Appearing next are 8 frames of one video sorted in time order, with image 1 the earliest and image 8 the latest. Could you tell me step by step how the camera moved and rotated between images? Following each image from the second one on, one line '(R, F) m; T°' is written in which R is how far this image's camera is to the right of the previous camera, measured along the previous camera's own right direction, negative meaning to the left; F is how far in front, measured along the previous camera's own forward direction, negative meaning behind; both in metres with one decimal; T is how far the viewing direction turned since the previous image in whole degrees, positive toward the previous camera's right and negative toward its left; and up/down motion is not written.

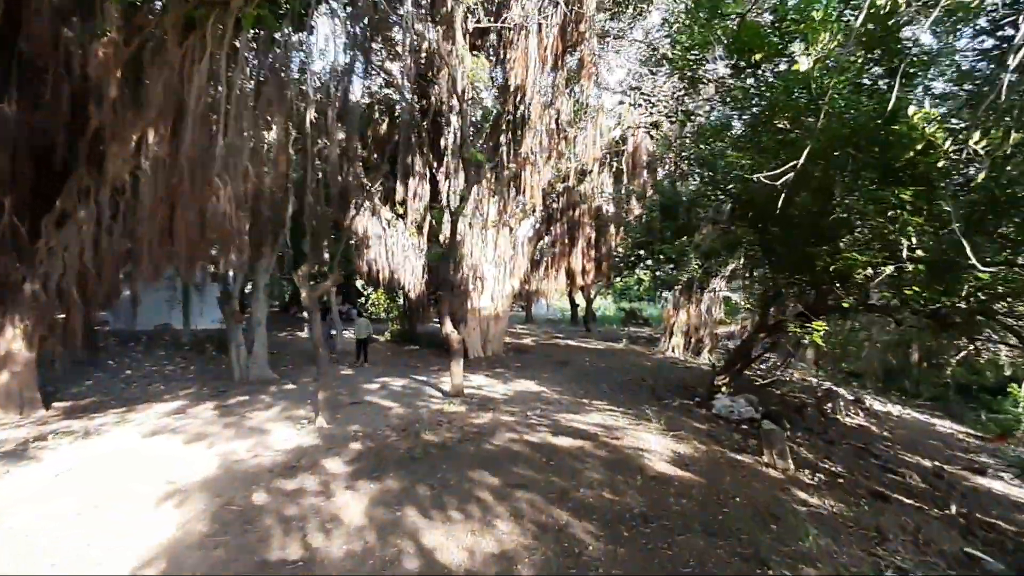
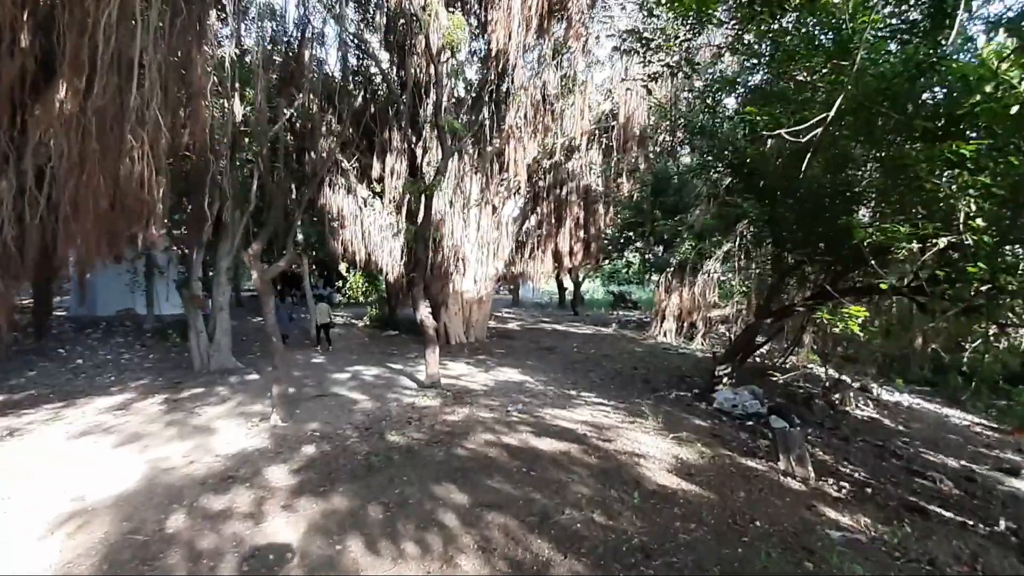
(+0.1, +0.8) m; +1°
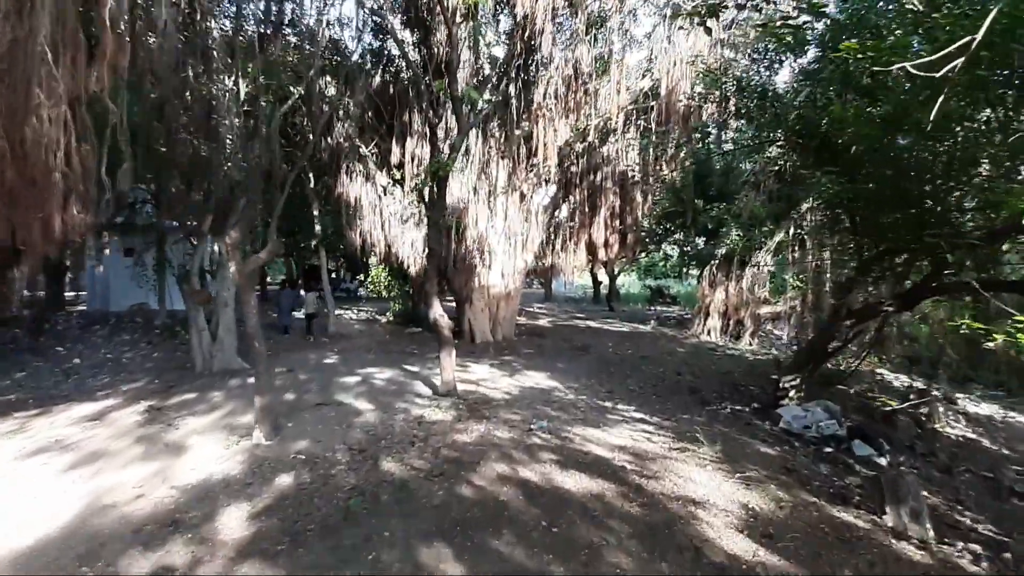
(+0.1, +1.1) m; -3°
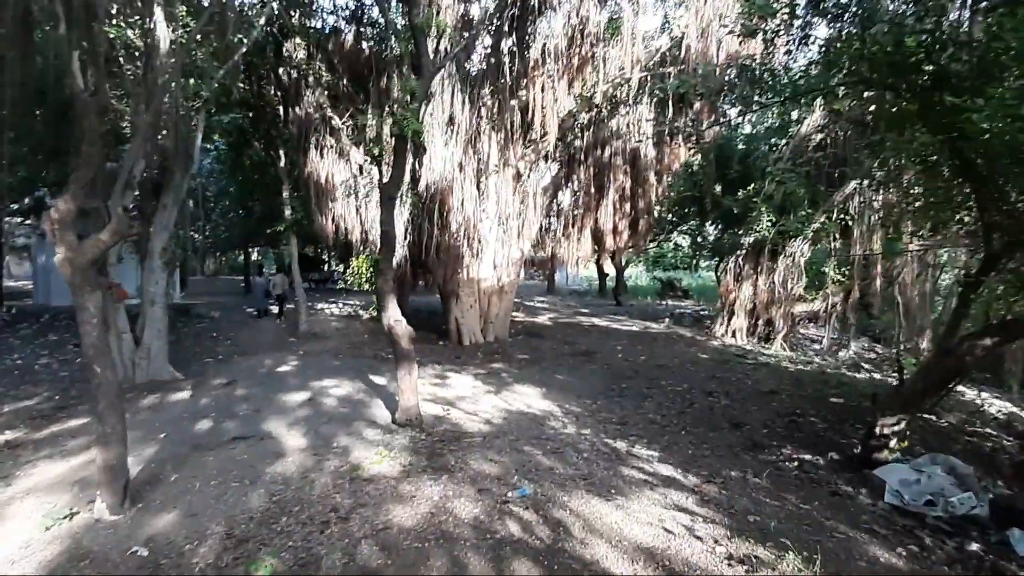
(+0.2, +1.9) m; 0°
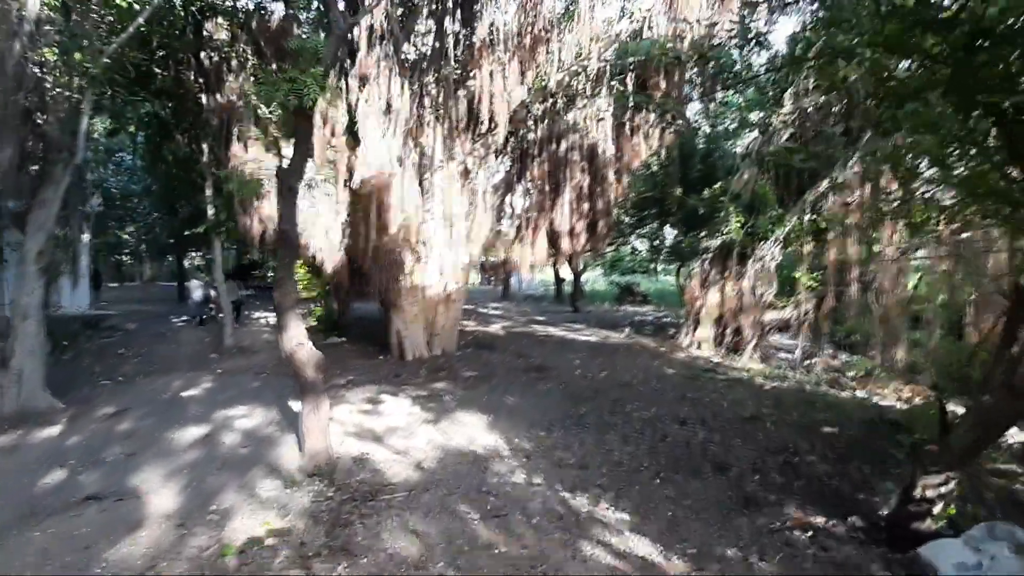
(+0.2, +1.1) m; +4°
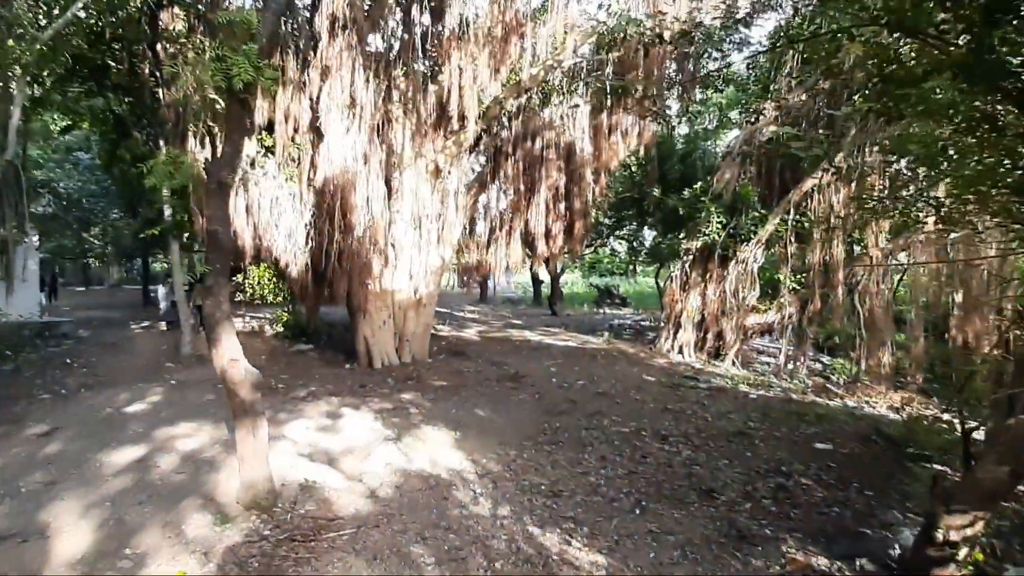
(+0.1, +0.5) m; +2°
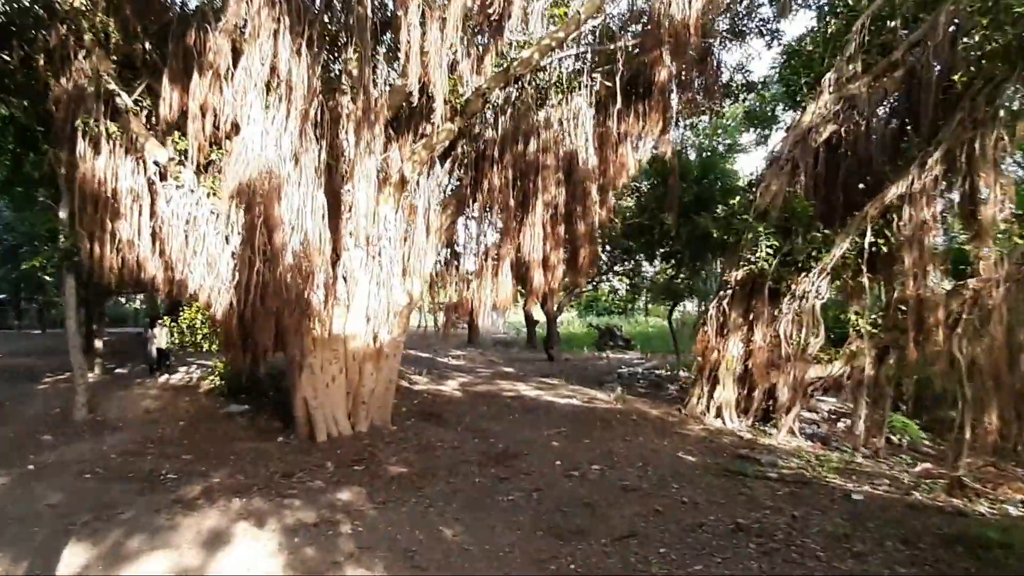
(+0.1, +2.4) m; +1°
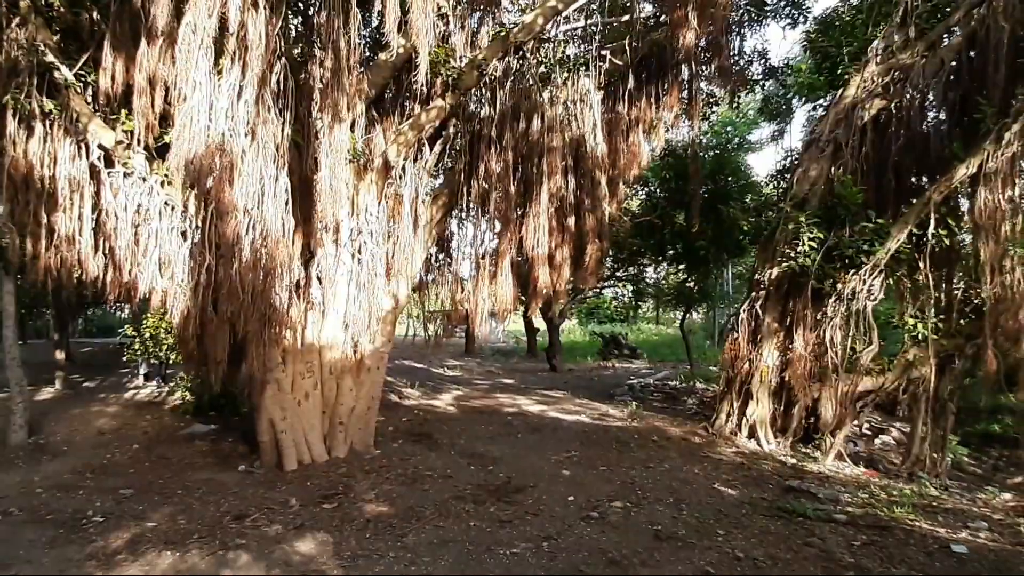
(0.0, +1.1) m; 0°
